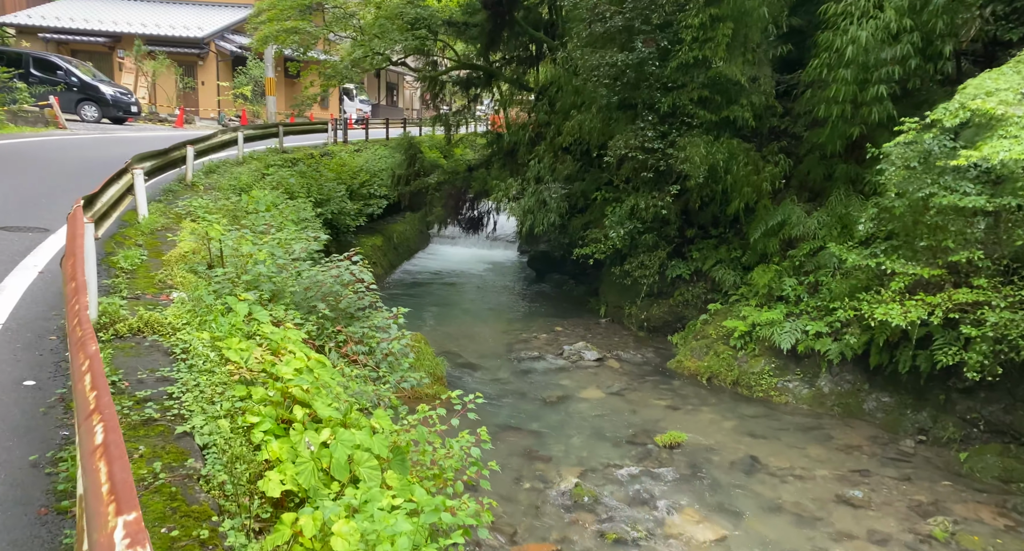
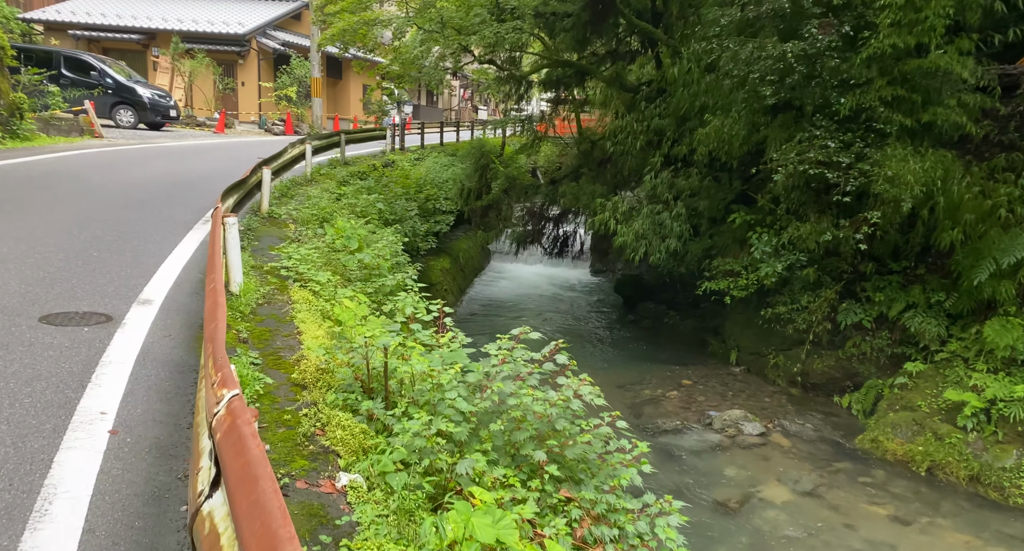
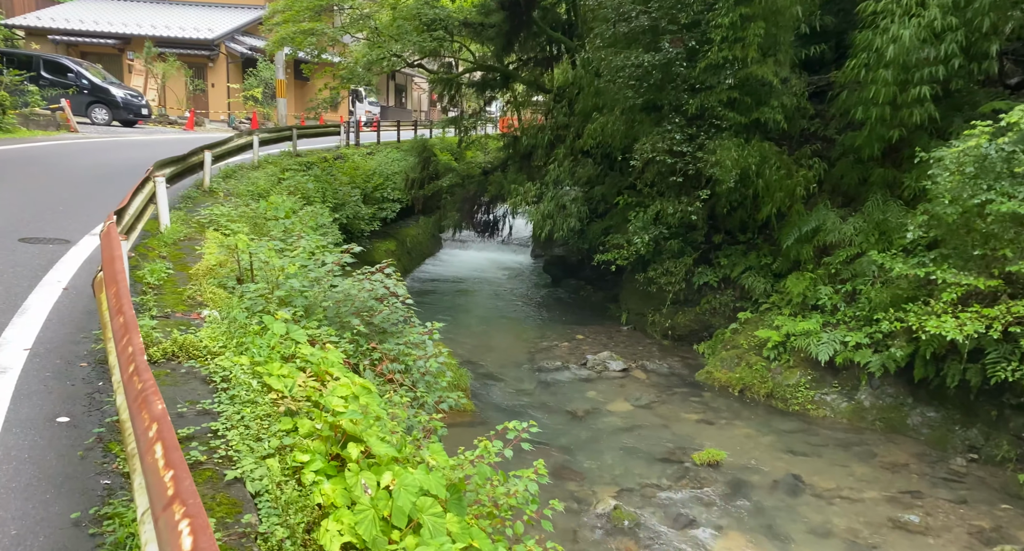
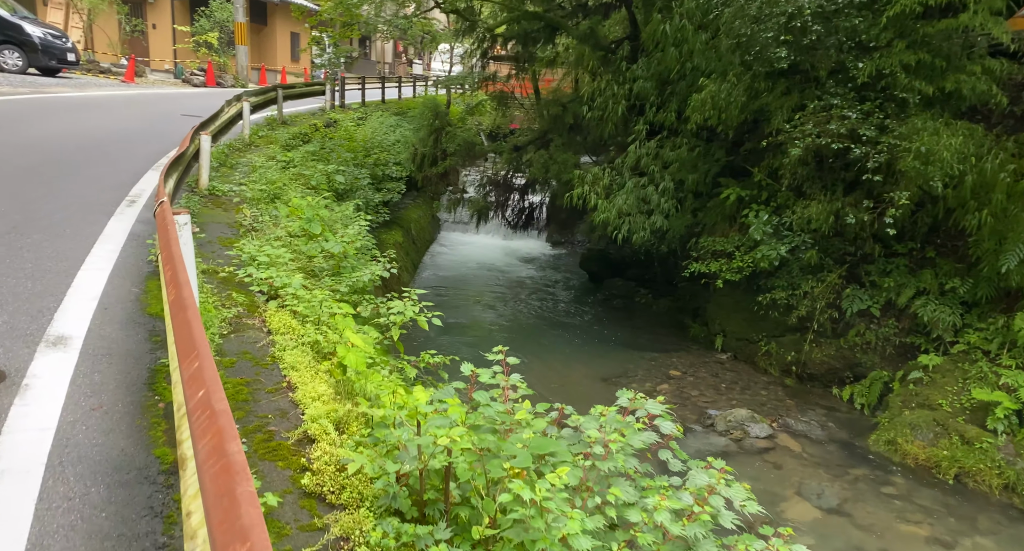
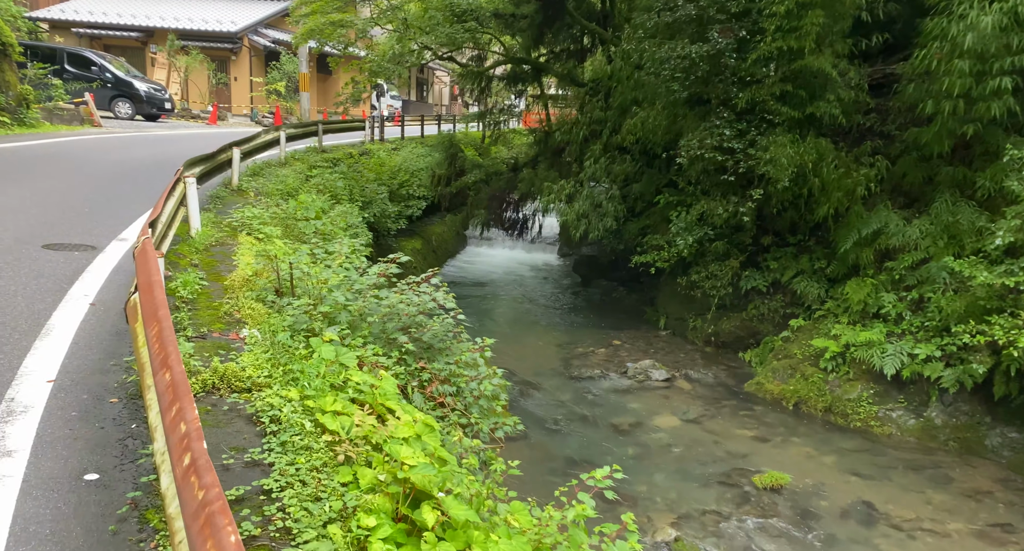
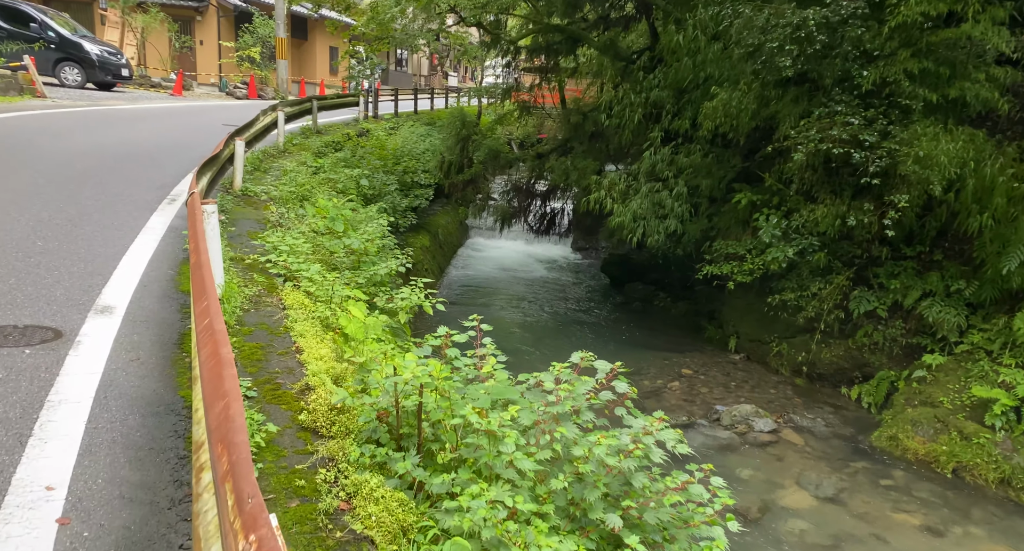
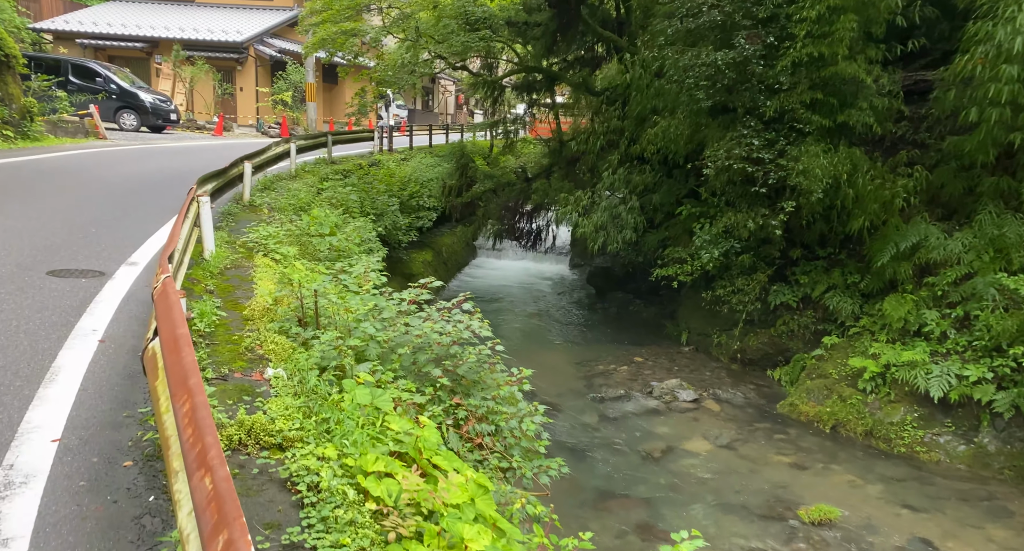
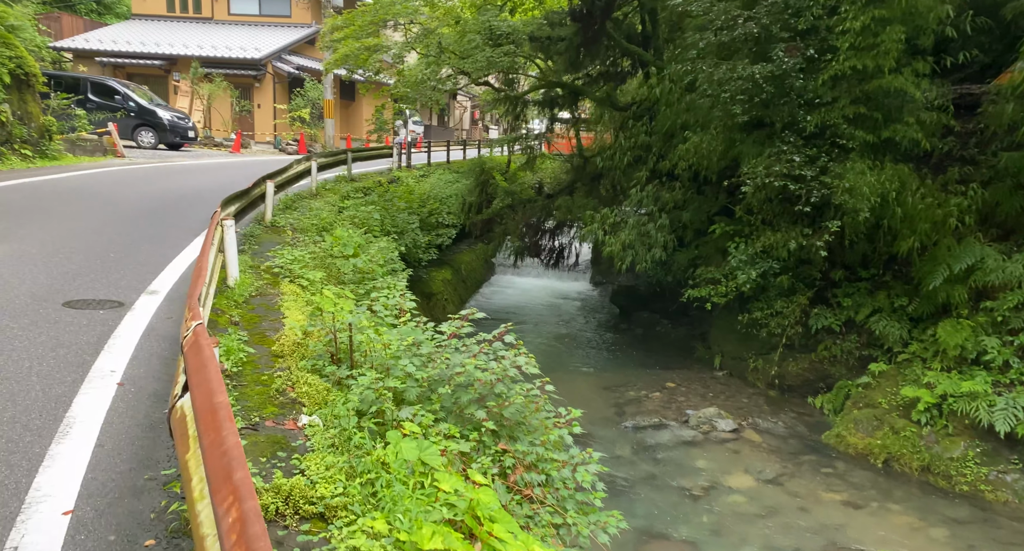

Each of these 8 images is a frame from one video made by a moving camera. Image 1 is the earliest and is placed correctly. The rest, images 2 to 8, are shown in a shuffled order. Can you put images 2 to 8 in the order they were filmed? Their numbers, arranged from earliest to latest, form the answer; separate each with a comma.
3, 5, 7, 8, 2, 6, 4
